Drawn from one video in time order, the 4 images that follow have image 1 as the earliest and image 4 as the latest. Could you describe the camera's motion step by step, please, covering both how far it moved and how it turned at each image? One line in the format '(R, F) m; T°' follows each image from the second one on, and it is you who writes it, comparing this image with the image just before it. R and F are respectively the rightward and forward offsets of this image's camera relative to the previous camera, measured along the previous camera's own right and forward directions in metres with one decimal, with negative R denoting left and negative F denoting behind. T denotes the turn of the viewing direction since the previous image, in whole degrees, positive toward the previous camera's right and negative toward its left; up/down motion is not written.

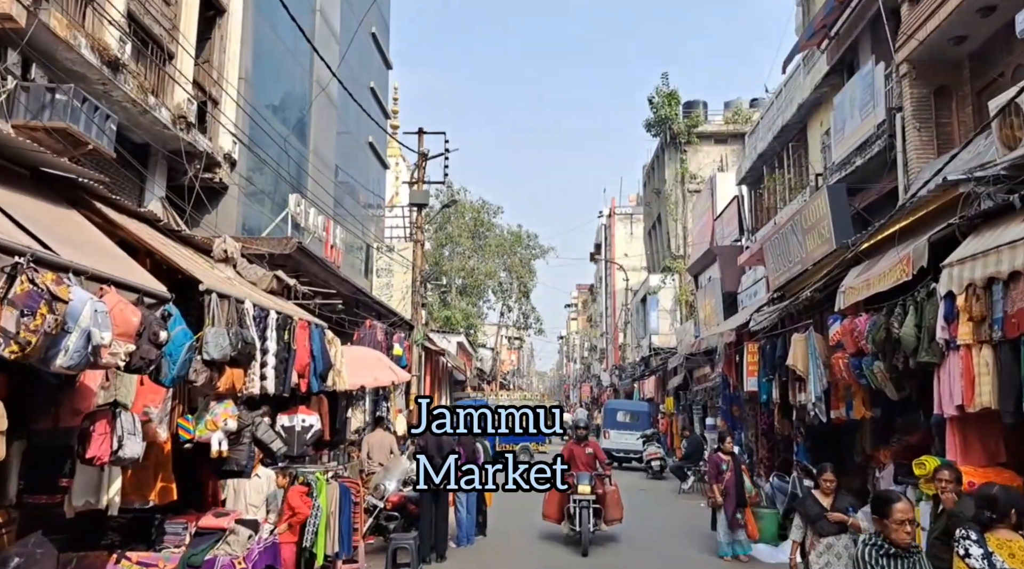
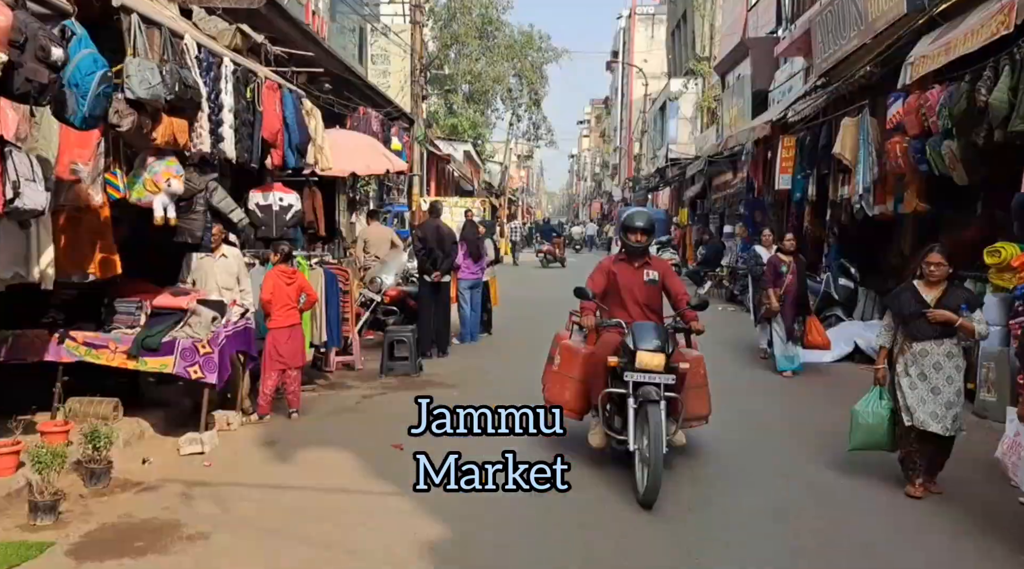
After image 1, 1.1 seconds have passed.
(0.0, +1.8) m; -1°
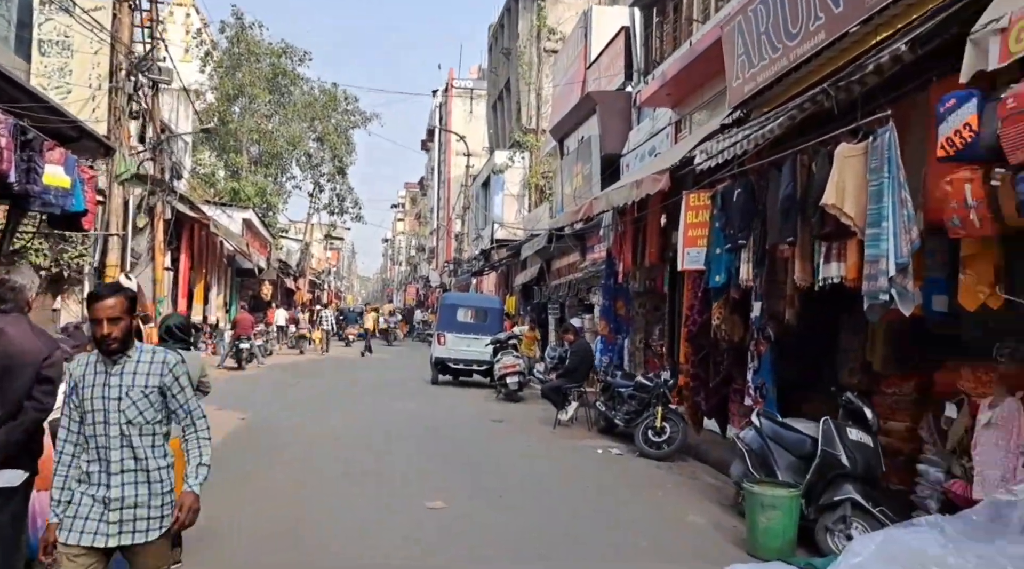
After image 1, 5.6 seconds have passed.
(0.0, +4.0) m; +4°
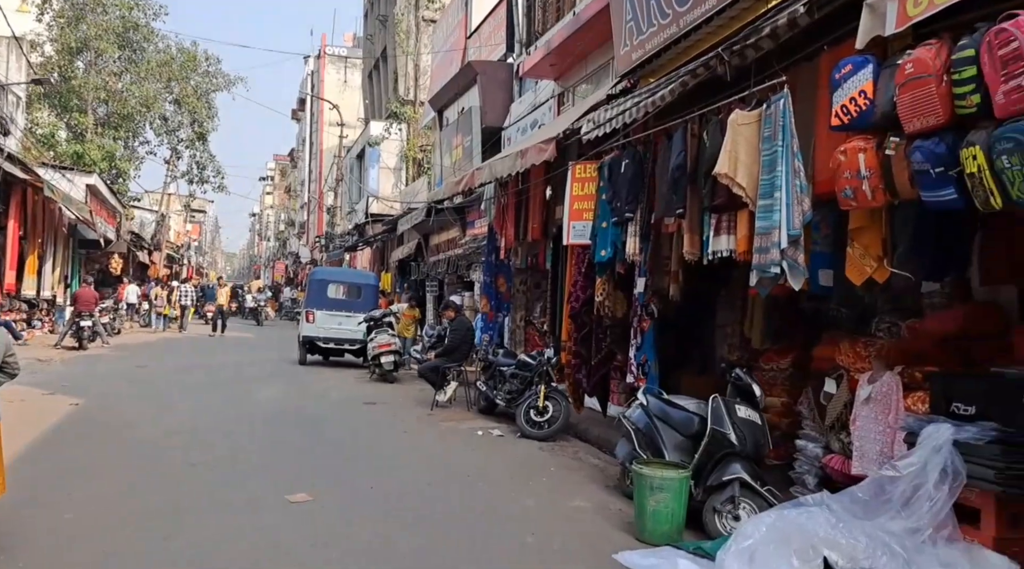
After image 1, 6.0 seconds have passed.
(0.0, +0.4) m; +8°
